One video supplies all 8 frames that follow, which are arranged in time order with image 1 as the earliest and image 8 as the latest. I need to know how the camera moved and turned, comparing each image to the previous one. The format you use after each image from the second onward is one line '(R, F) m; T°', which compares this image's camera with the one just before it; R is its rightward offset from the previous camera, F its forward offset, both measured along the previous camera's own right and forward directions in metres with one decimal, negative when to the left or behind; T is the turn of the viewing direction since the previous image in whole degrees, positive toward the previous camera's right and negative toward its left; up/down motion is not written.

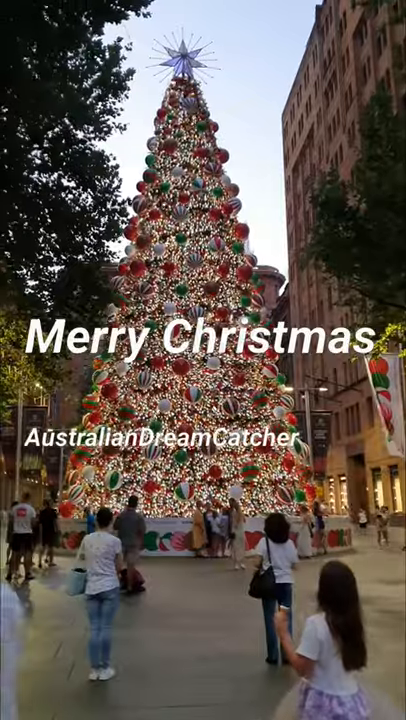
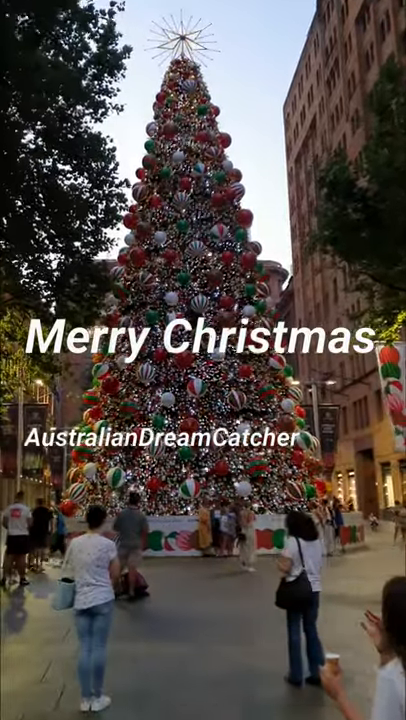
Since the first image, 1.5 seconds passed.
(0.0, +0.7) m; 0°
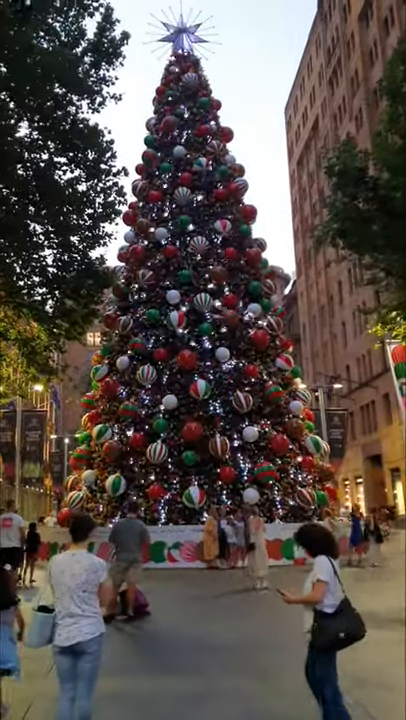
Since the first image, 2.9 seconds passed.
(0.0, +0.7) m; 0°
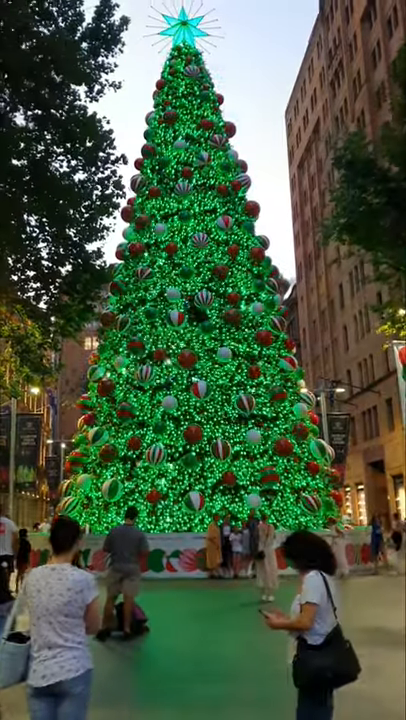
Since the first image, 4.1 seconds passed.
(-0.1, +0.6) m; 0°
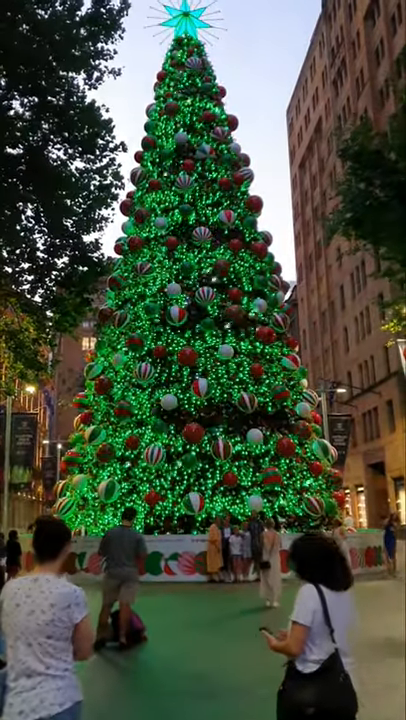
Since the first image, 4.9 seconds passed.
(-0.1, +0.4) m; 0°
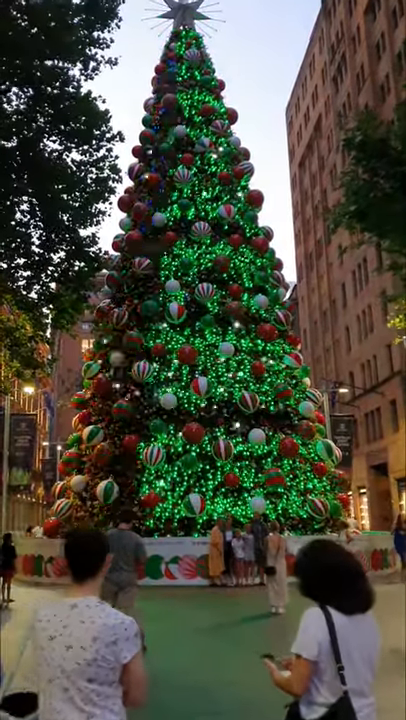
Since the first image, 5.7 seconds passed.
(0.0, +0.3) m; 0°
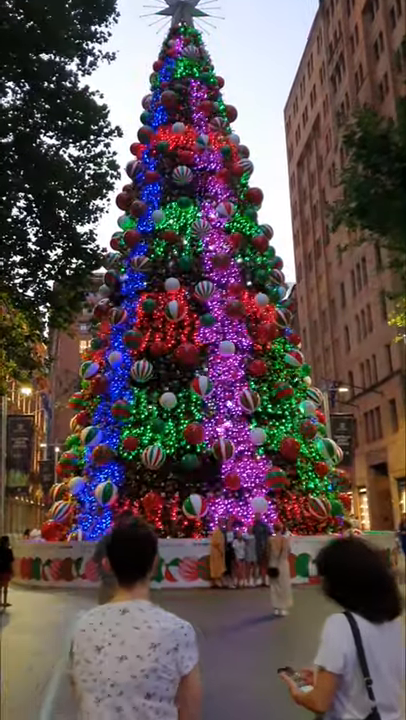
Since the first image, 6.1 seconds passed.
(0.0, +0.2) m; 0°
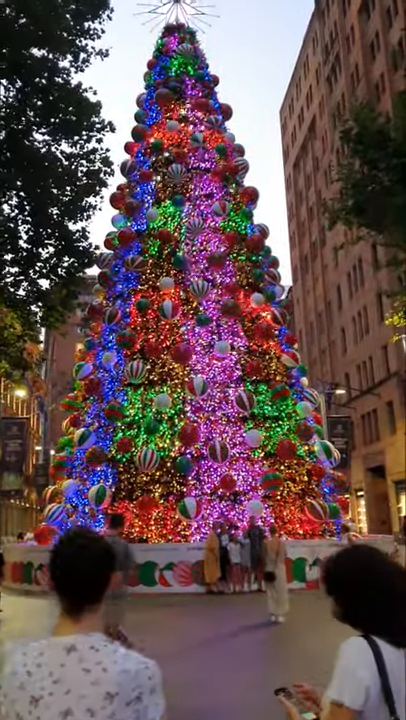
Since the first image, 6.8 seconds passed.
(0.0, +0.2) m; 0°
